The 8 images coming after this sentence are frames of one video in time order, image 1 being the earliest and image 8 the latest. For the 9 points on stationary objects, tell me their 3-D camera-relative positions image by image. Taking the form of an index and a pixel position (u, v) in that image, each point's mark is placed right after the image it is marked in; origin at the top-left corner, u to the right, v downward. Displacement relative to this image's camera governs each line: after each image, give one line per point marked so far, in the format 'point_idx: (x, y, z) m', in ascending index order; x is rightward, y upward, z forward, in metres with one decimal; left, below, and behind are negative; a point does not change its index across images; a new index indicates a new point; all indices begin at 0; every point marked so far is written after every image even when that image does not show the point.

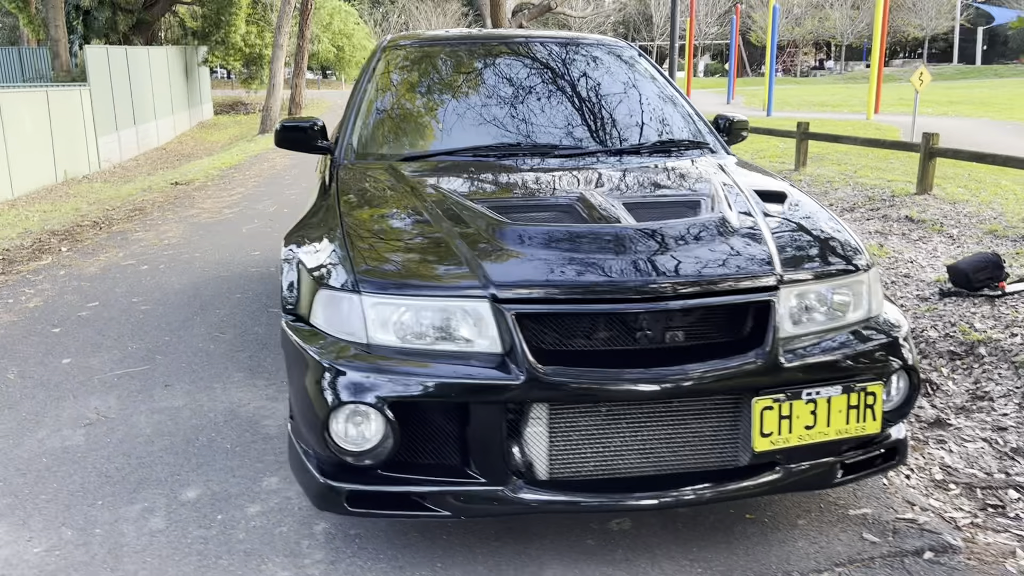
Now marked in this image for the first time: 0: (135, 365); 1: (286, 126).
0: (-1.9, -0.4, +4.4) m
1: (-1.0, +0.7, +3.9) m
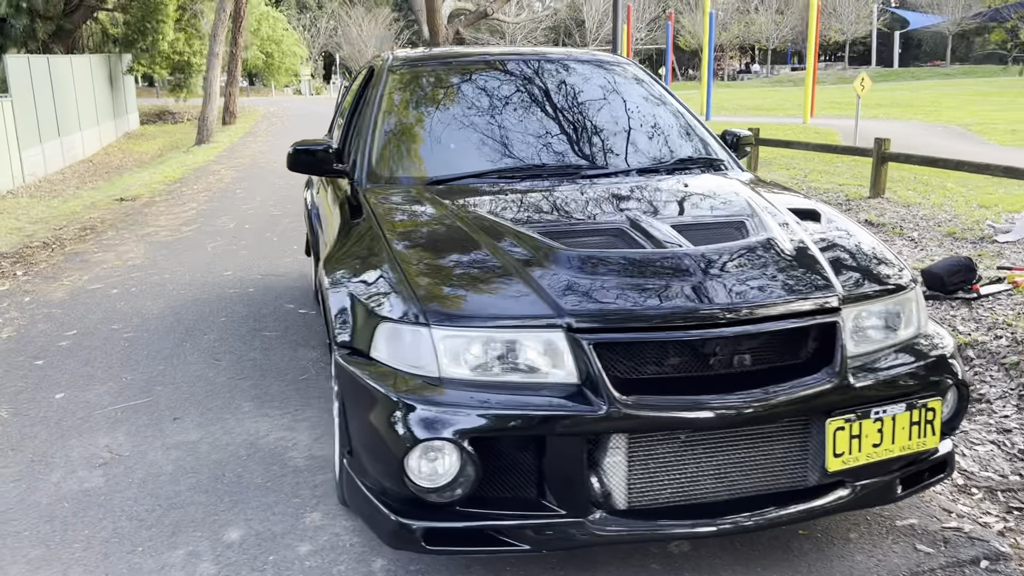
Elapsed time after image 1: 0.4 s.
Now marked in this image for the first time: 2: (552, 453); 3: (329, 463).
0: (-1.9, -0.5, +4.3) m
1: (-0.9, +0.6, +3.8) m
2: (+0.1, -0.5, +2.3) m
3: (-0.7, -0.7, +3.5) m
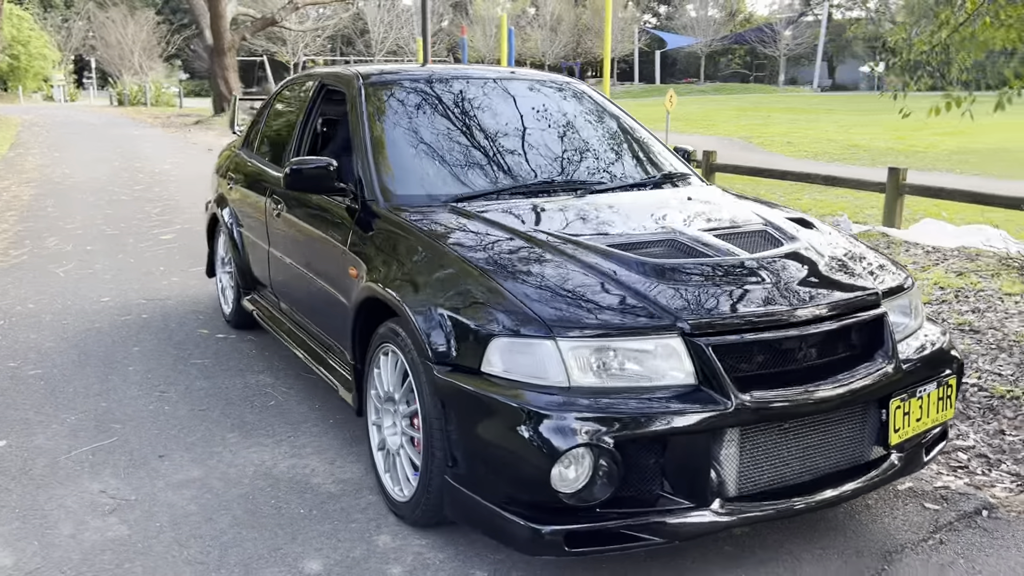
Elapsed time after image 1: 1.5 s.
0: (-1.9, -0.7, +3.9) m
1: (-0.9, +0.5, +3.7) m
2: (+0.5, -0.5, +2.5) m
3: (-0.6, -0.8, +3.4) m
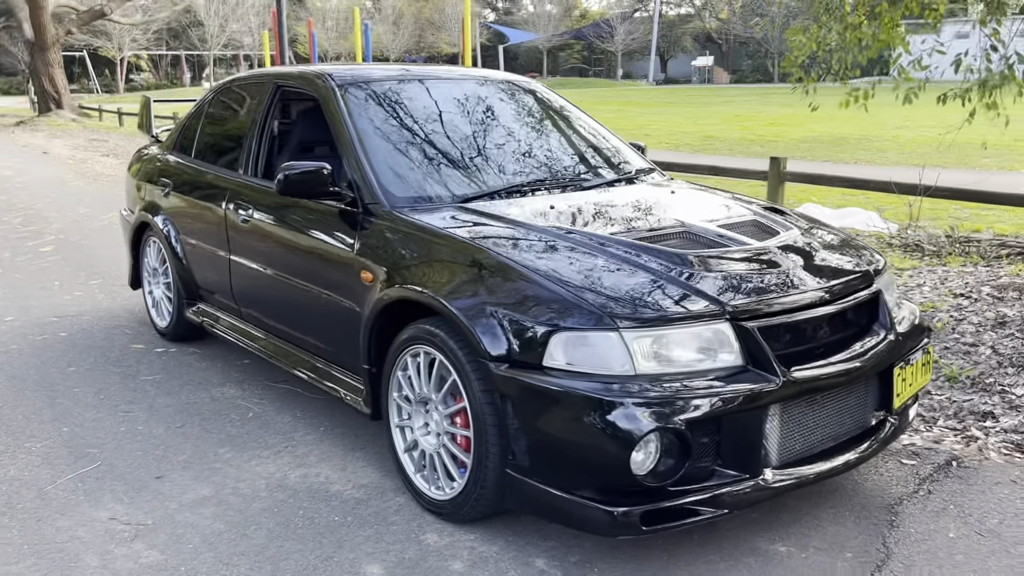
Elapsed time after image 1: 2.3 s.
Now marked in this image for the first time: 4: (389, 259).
0: (-1.9, -0.7, +3.7) m
1: (-0.9, +0.5, +3.6) m
2: (+0.7, -0.4, +2.7) m
3: (-0.5, -0.8, +3.4) m
4: (-0.4, +0.1, +3.4) m
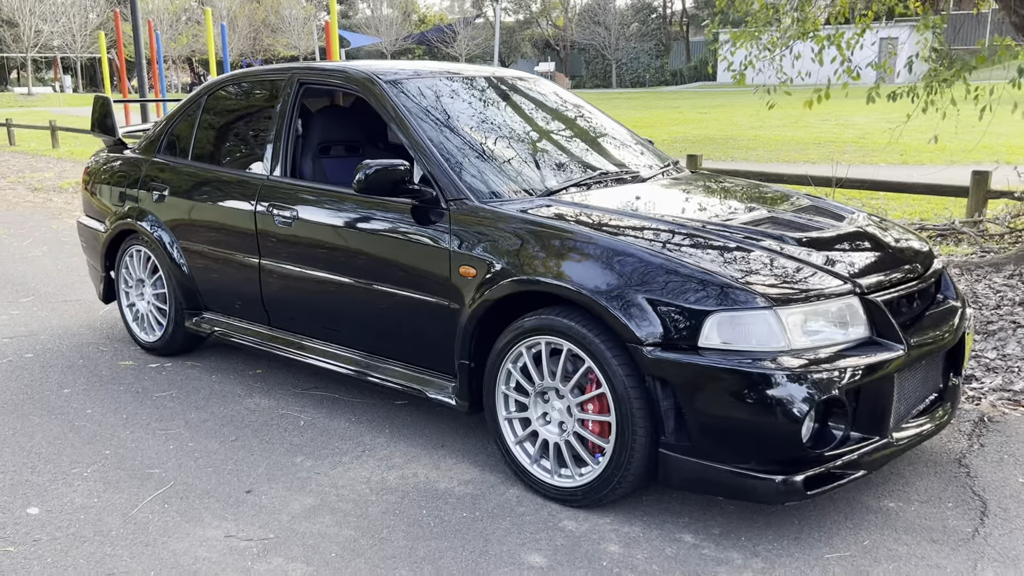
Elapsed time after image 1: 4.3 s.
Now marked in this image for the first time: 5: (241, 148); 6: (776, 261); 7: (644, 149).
0: (-1.5, -0.8, +3.4) m
1: (-0.6, +0.5, +3.6) m
2: (+1.2, -0.4, +2.9) m
3: (-0.1, -0.8, +3.4) m
4: (-0.1, +0.1, +3.4) m
5: (-1.5, +0.8, +4.6) m
6: (+0.9, +0.1, +3.1) m
7: (+0.7, +0.8, +4.8) m
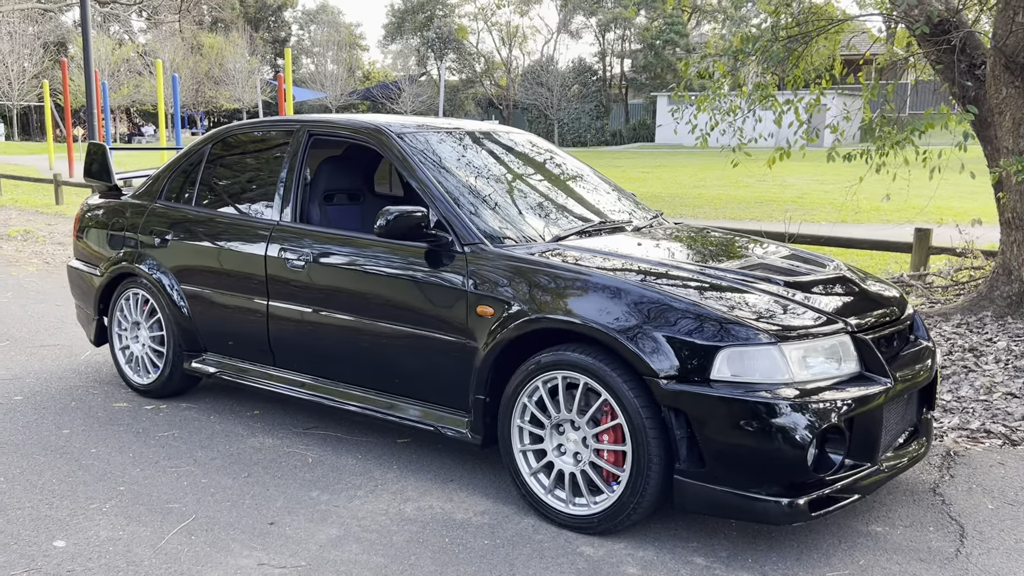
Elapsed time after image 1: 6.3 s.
0: (-1.4, -0.9, +3.5) m
1: (-0.5, +0.3, +3.8) m
2: (+1.3, -0.5, +3.2) m
3: (0.0, -0.9, +3.6) m
4: (0.0, 0.0, +3.6) m
5: (-1.5, +0.5, +4.8) m
6: (+1.0, -0.1, +3.4) m
7: (+0.7, +0.5, +5.1) m
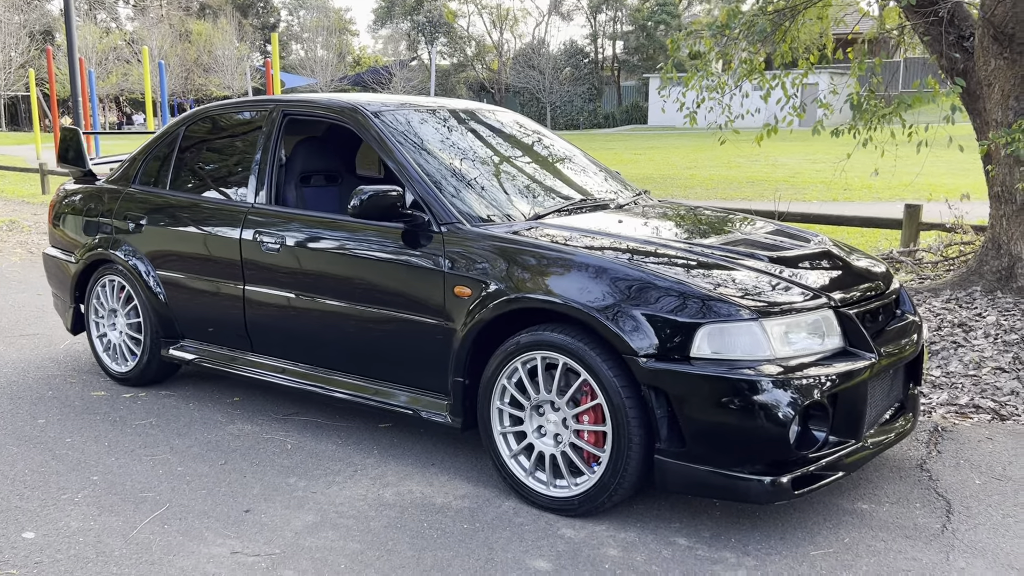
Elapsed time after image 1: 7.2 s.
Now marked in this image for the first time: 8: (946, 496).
0: (-1.5, -0.9, +3.4) m
1: (-0.6, +0.4, +3.7) m
2: (+1.2, -0.4, +3.2) m
3: (-0.1, -0.9, +3.5) m
4: (-0.1, +0.1, +3.6) m
5: (-1.6, +0.6, +4.7) m
6: (+0.9, 0.0, +3.3) m
7: (+0.6, +0.6, +5.0) m
8: (+1.8, -0.9, +3.5) m
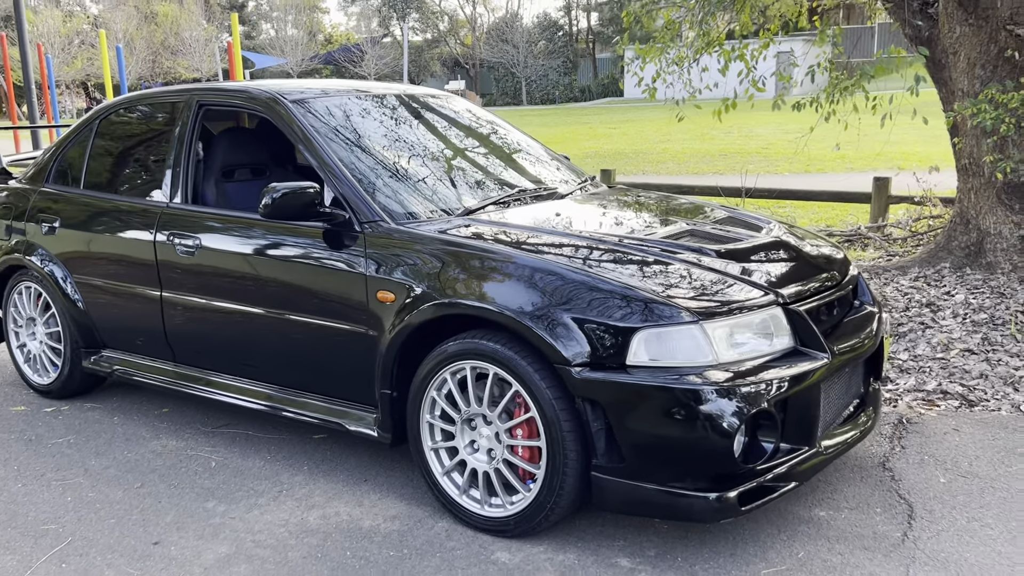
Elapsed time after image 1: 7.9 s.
0: (-1.7, -0.9, +3.1) m
1: (-0.9, +0.4, +3.4) m
2: (+1.0, -0.4, +2.9) m
3: (-0.3, -0.9, +3.3) m
4: (-0.4, 0.0, +3.3) m
5: (-1.9, +0.6, +4.4) m
6: (+0.7, 0.0, +3.0) m
7: (+0.2, +0.7, +4.7) m
8: (+1.5, -0.8, +3.3) m
